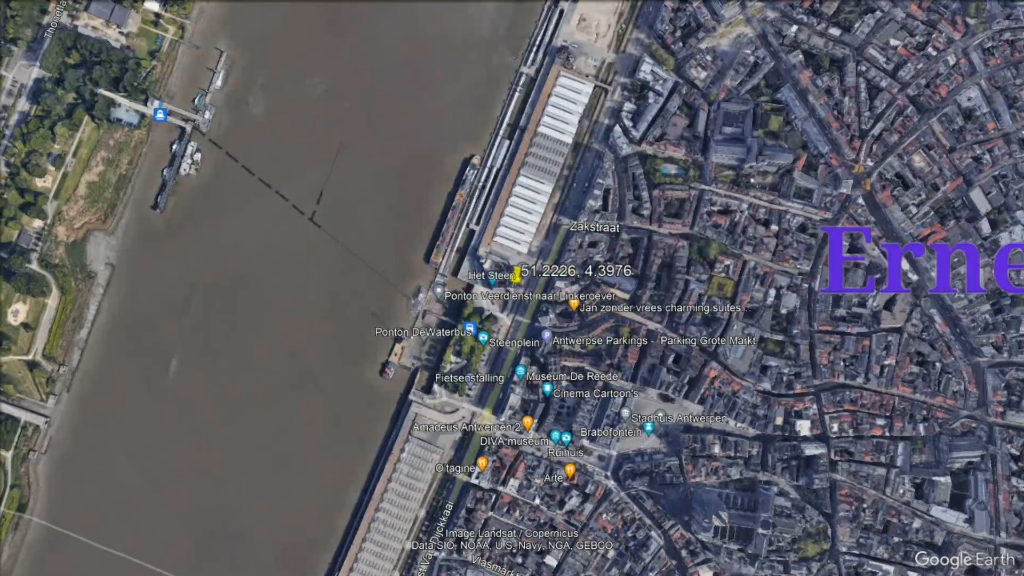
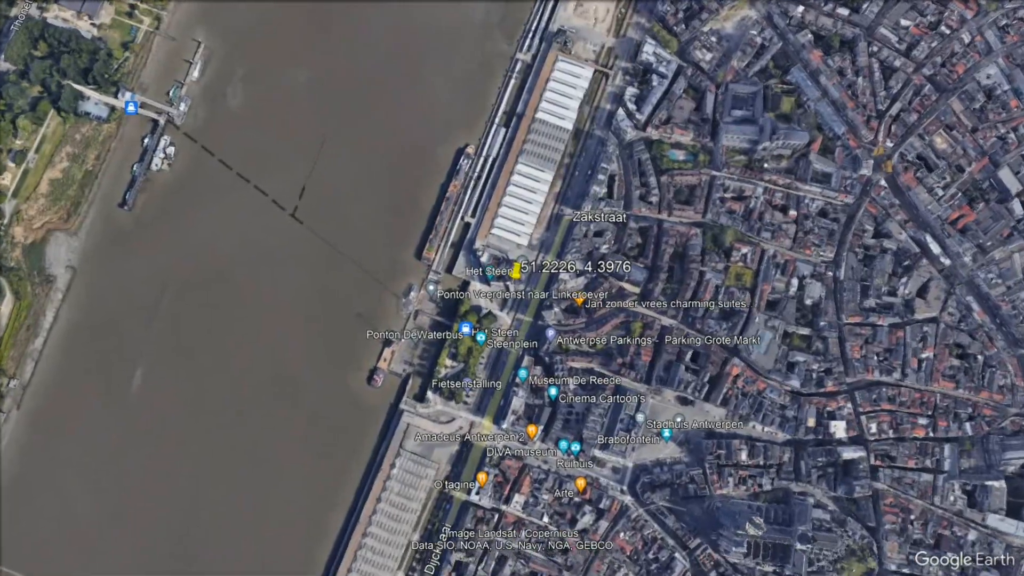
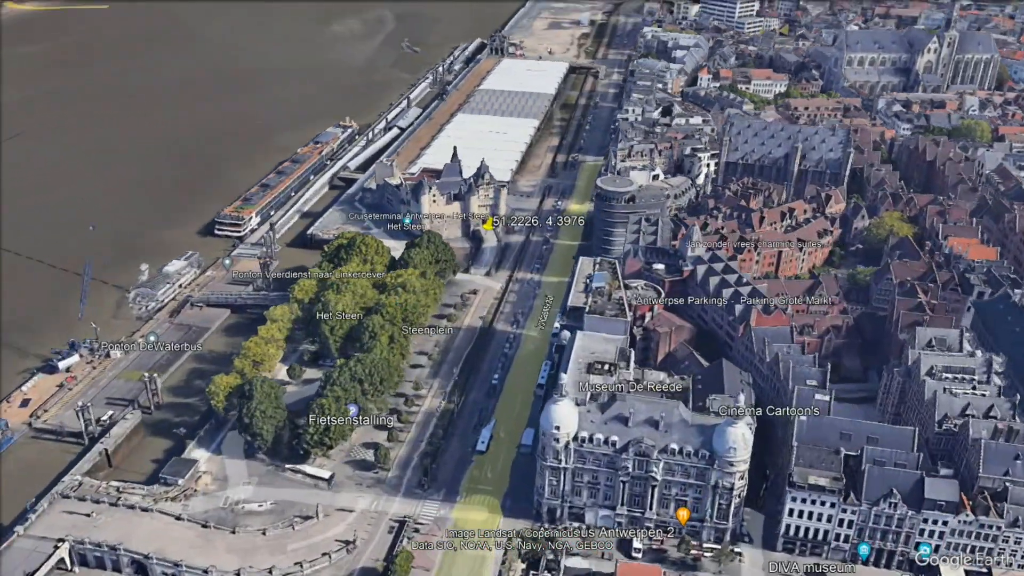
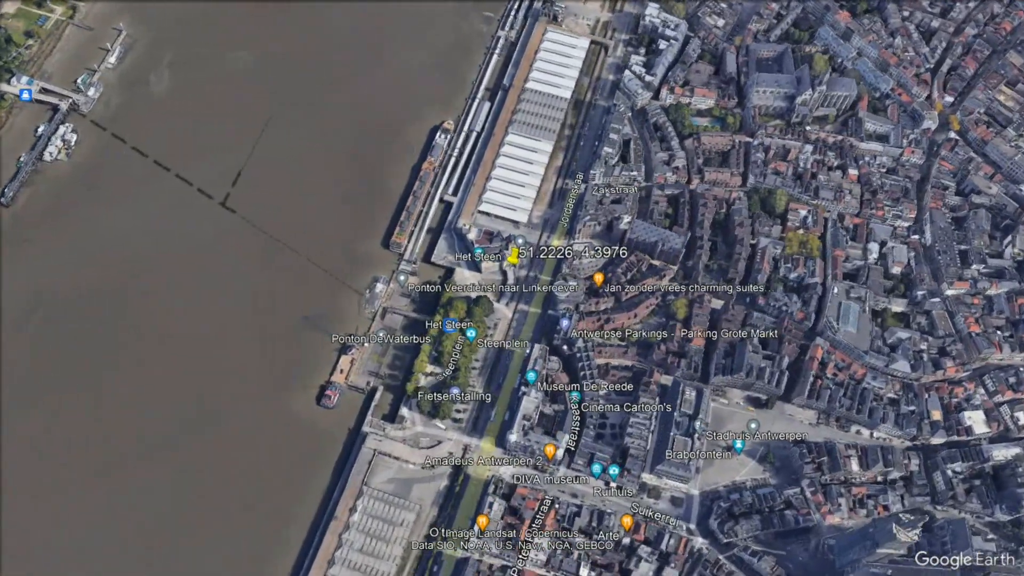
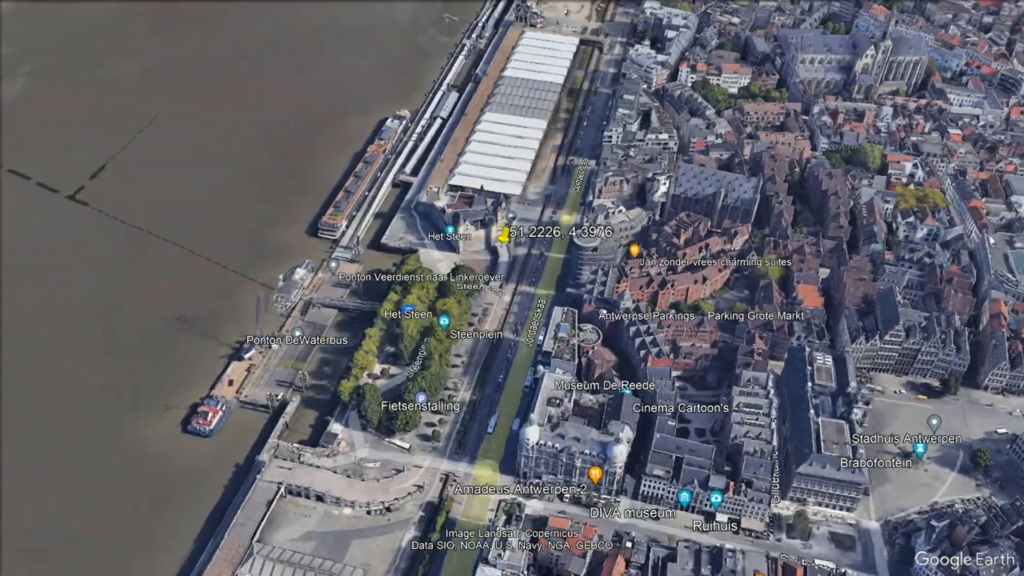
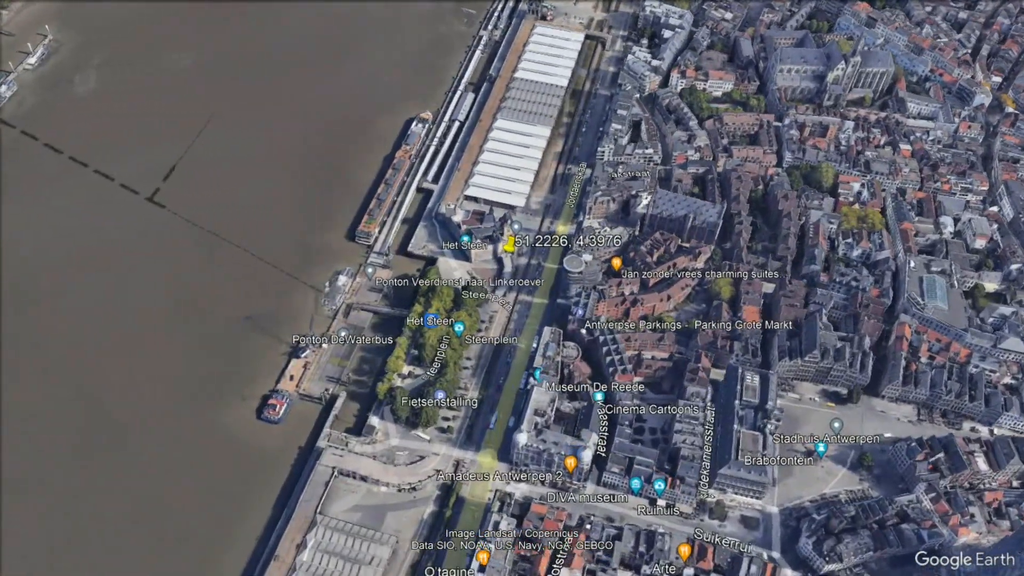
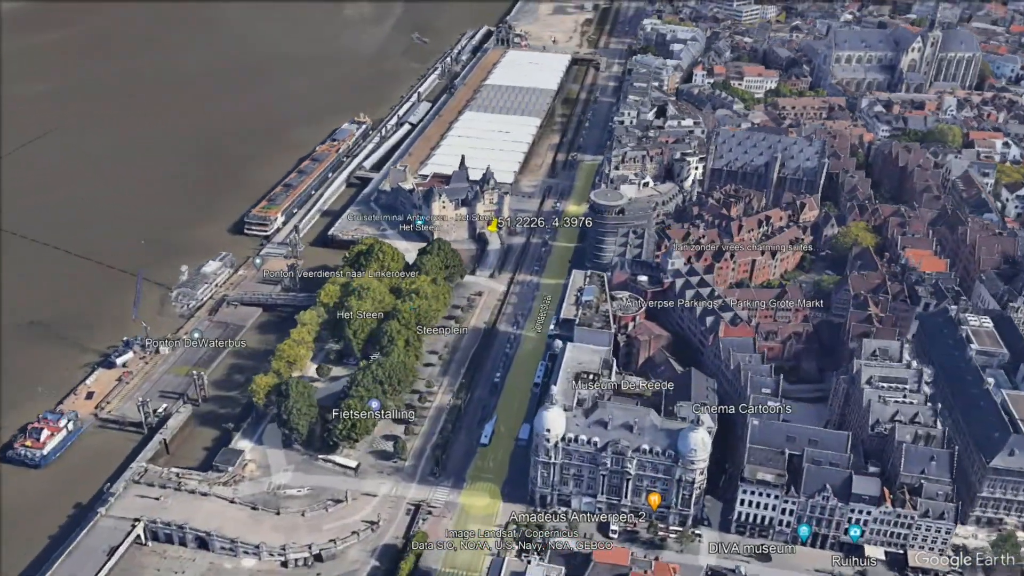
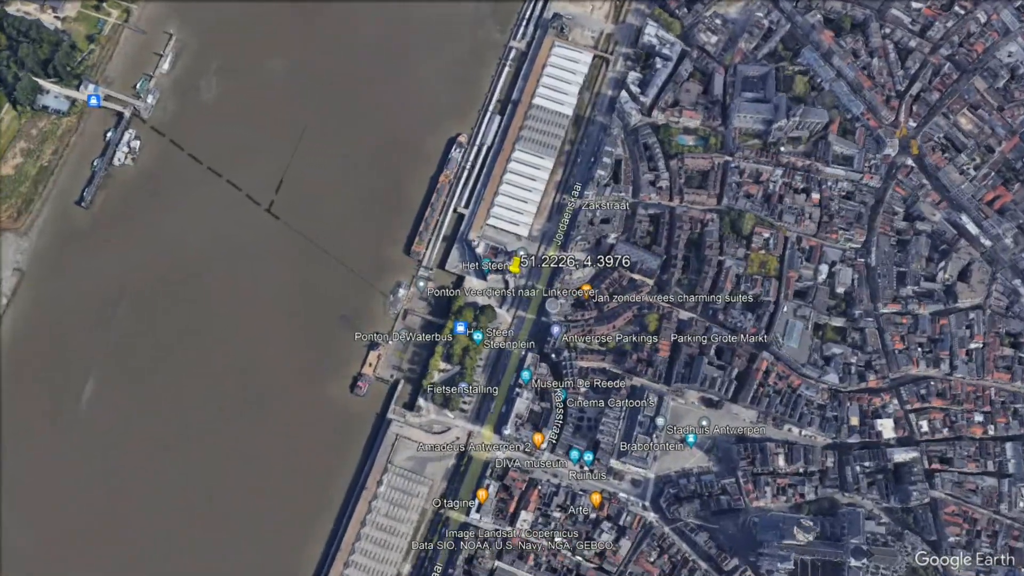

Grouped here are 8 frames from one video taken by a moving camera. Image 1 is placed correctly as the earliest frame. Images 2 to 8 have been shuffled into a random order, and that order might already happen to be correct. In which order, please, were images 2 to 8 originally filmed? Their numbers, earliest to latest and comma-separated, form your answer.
2, 8, 4, 6, 5, 7, 3
